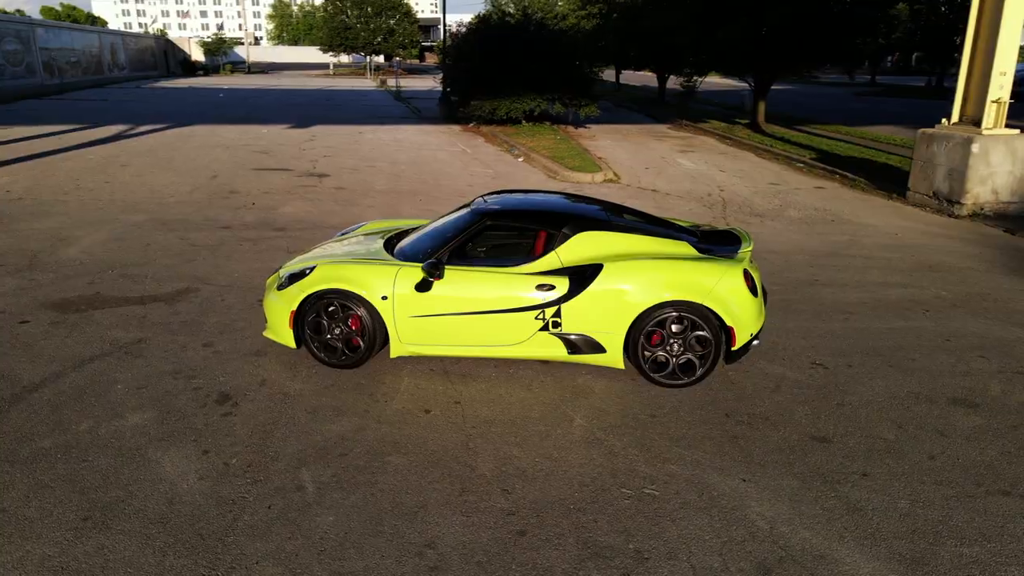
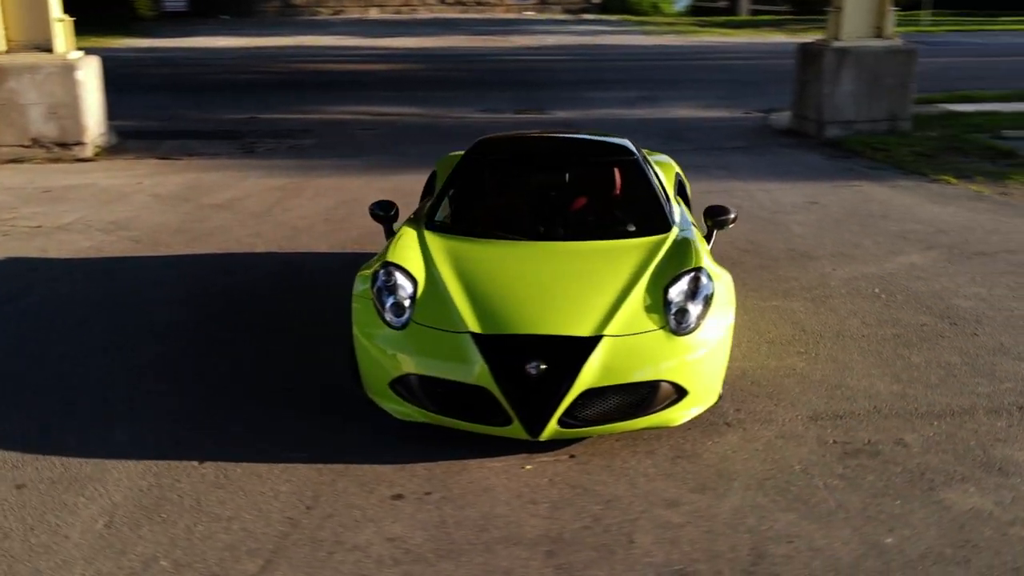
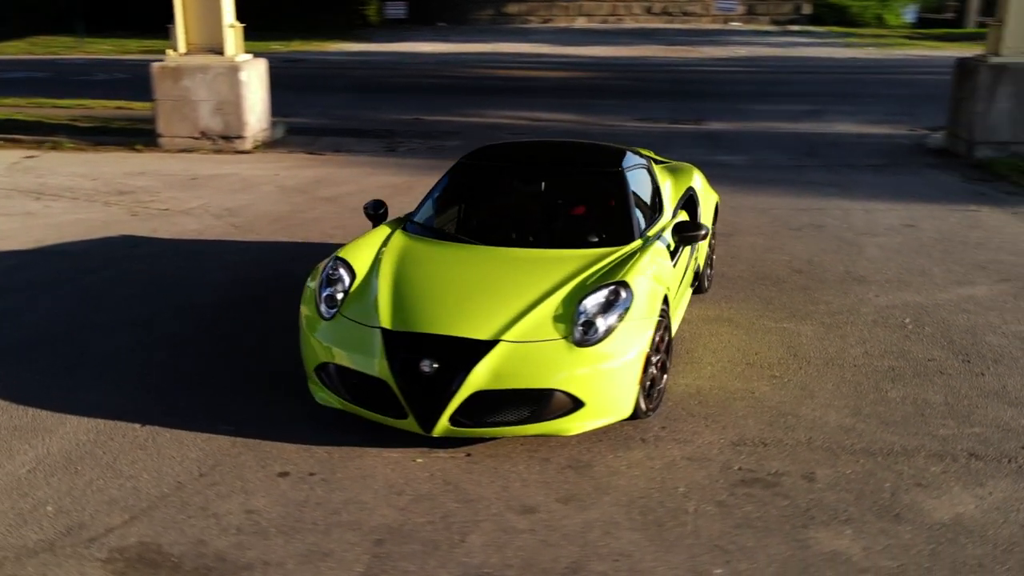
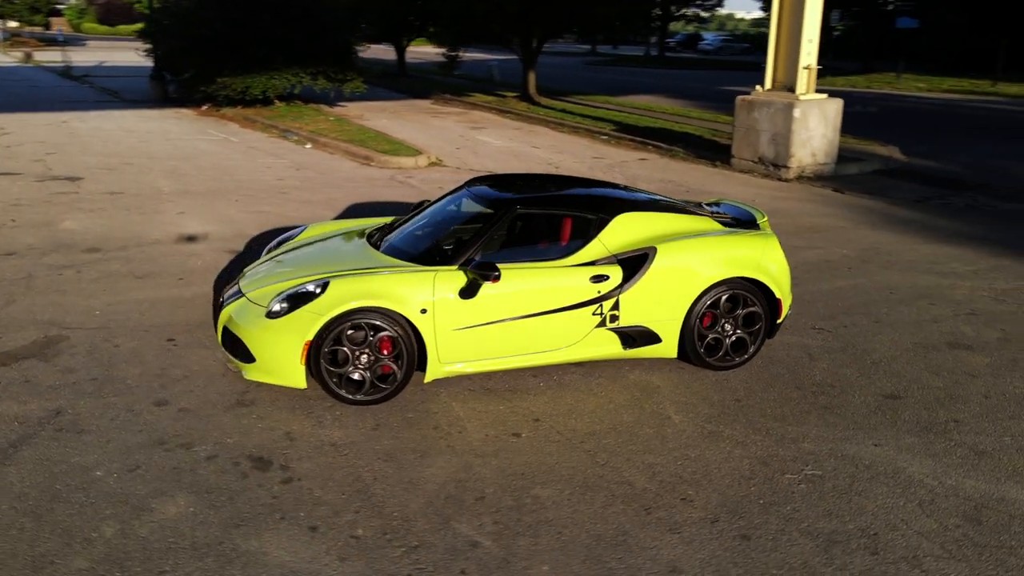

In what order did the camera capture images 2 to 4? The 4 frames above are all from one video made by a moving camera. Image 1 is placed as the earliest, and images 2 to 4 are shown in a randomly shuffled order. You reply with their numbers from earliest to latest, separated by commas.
4, 3, 2
